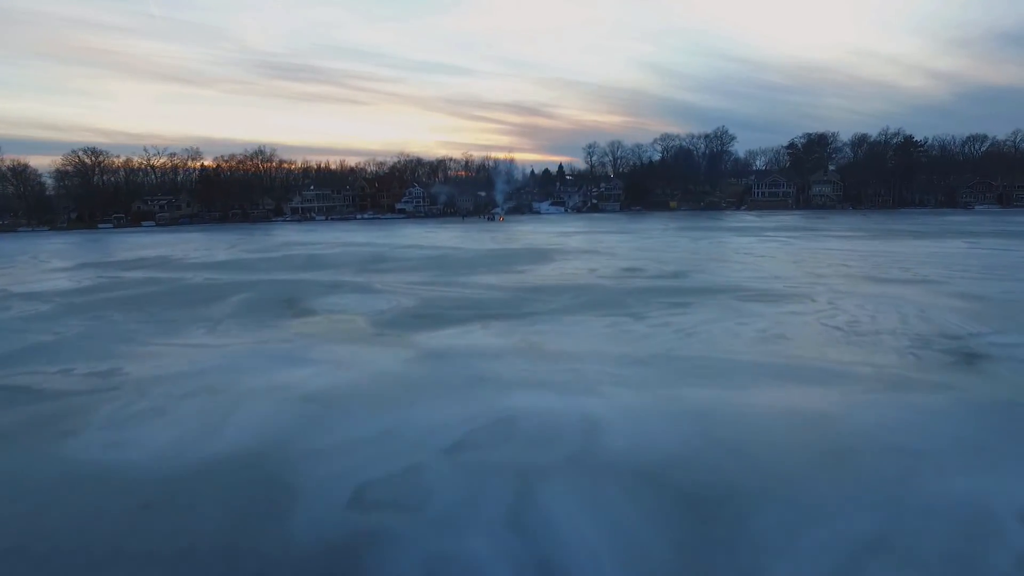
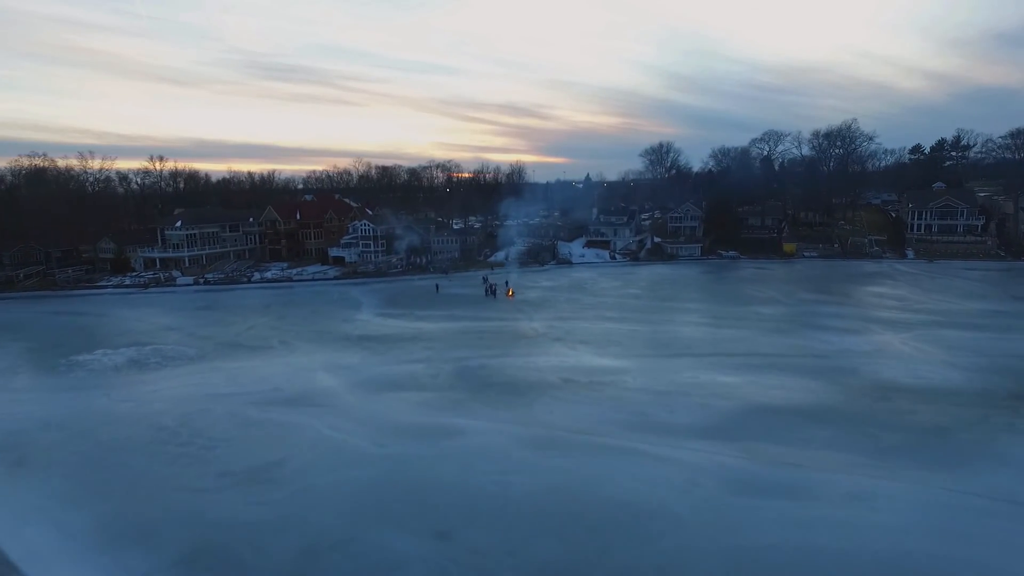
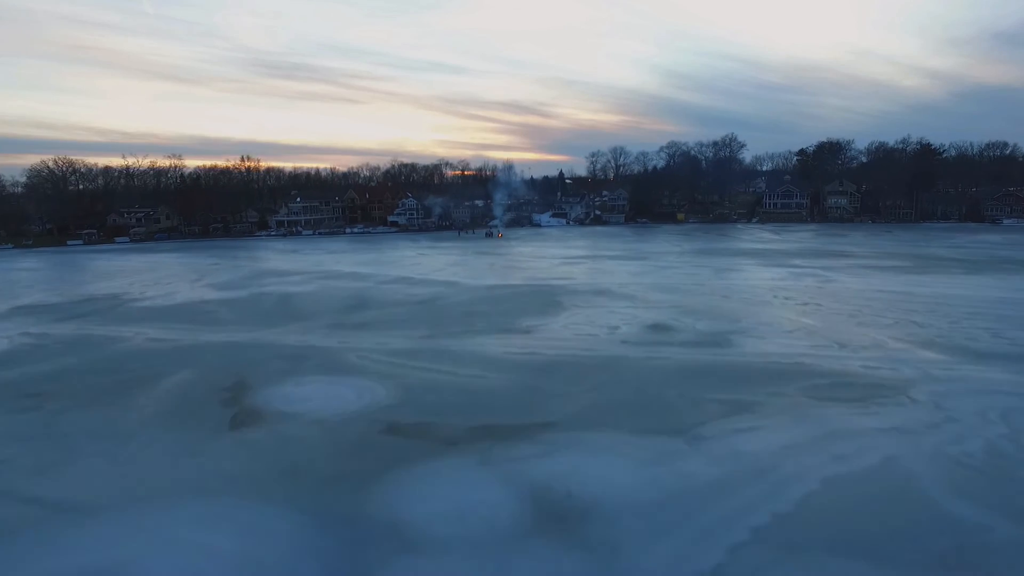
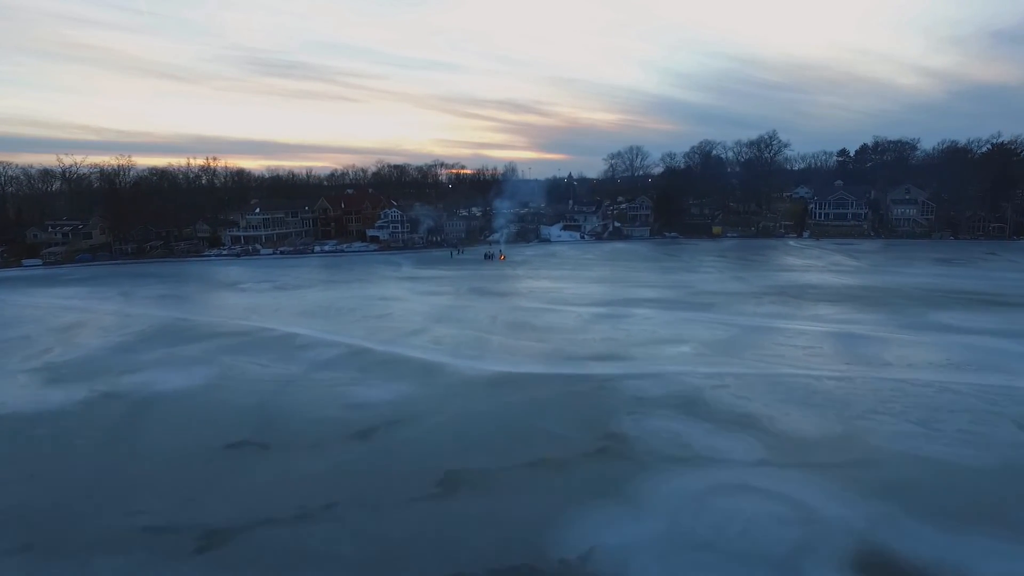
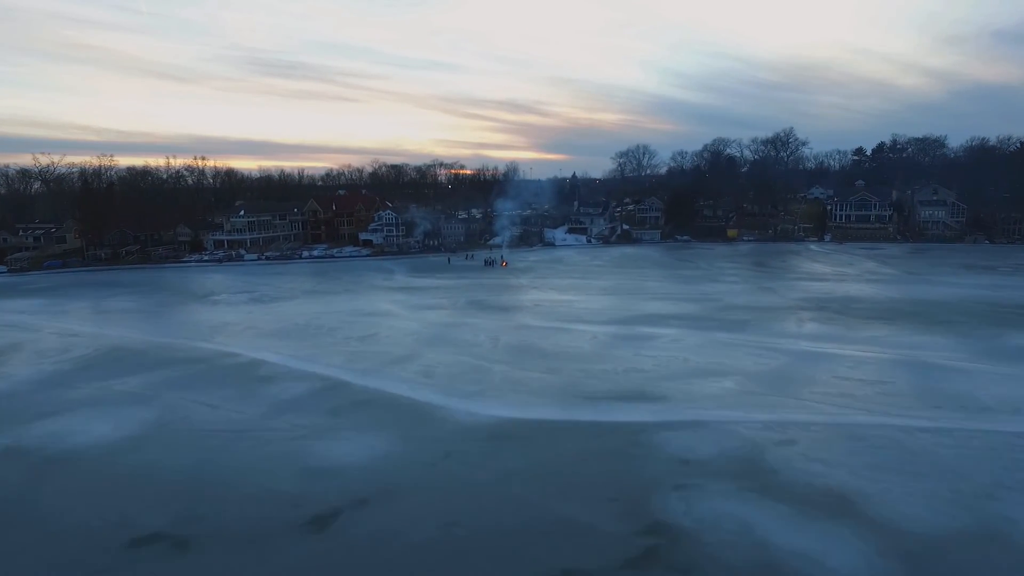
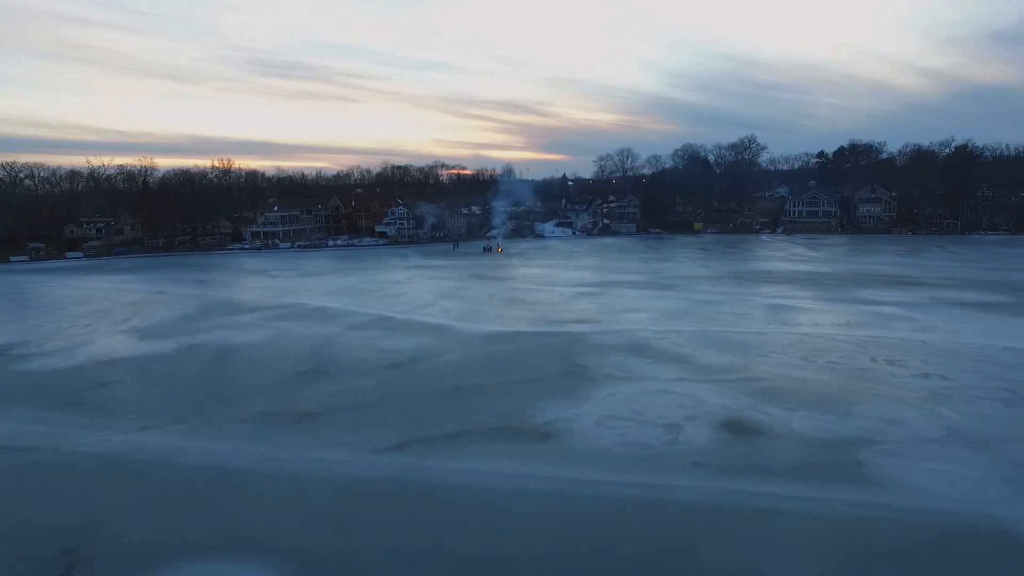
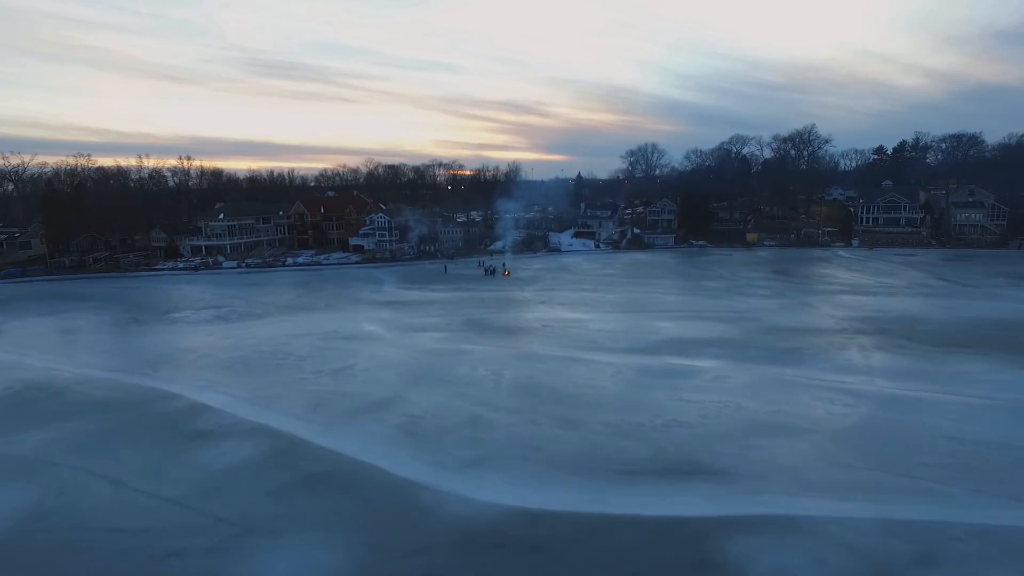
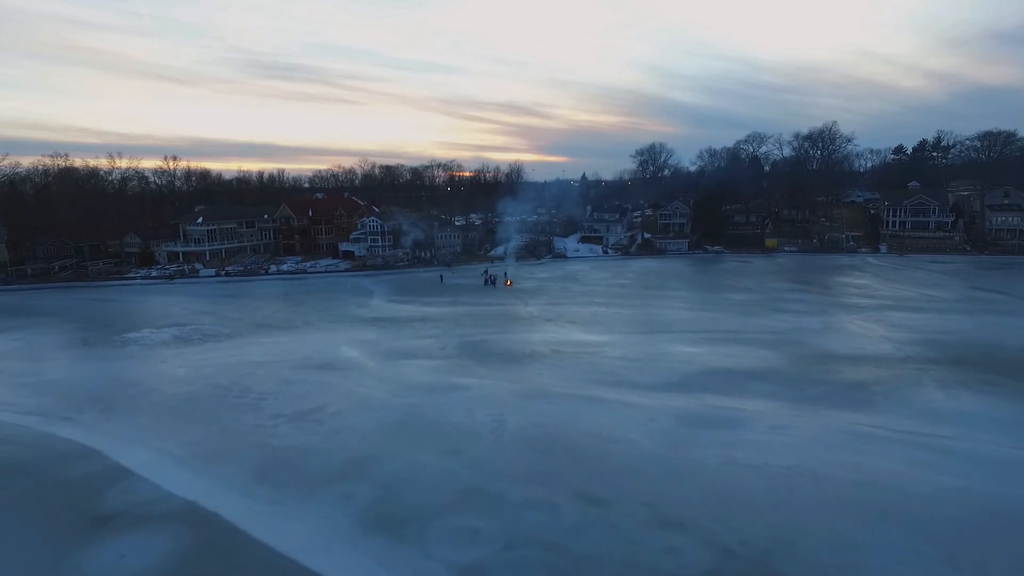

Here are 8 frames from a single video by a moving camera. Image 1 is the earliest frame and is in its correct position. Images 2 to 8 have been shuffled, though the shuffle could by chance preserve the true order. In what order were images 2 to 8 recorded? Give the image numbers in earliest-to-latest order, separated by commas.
3, 6, 4, 5, 7, 8, 2
